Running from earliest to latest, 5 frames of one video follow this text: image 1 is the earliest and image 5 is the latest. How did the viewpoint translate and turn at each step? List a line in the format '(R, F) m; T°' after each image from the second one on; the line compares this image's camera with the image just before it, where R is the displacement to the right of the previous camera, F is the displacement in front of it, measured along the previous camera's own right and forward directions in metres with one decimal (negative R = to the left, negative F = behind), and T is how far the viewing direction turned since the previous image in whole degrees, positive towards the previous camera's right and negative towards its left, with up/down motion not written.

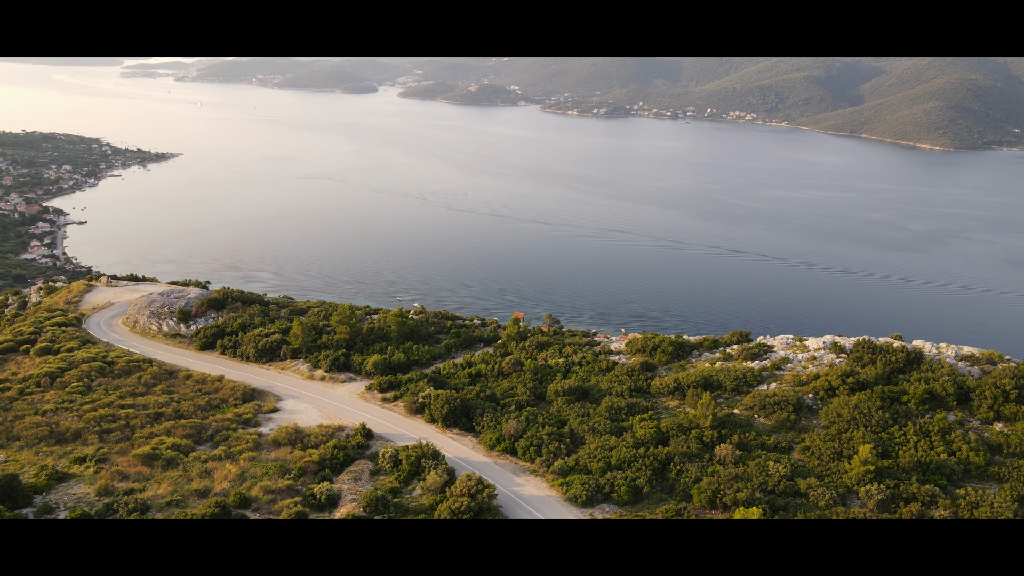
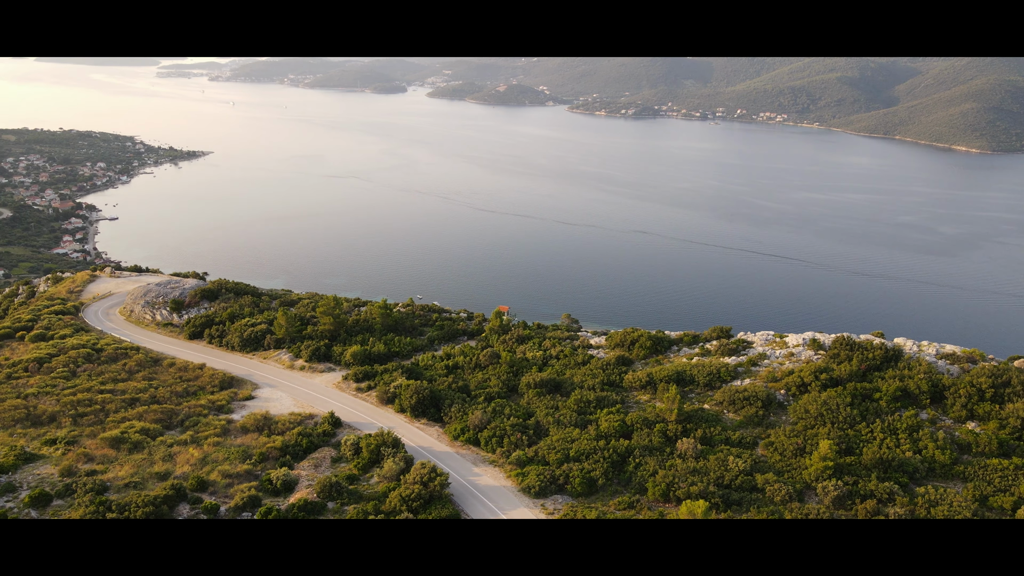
(+1.8, +0.1) m; -2°
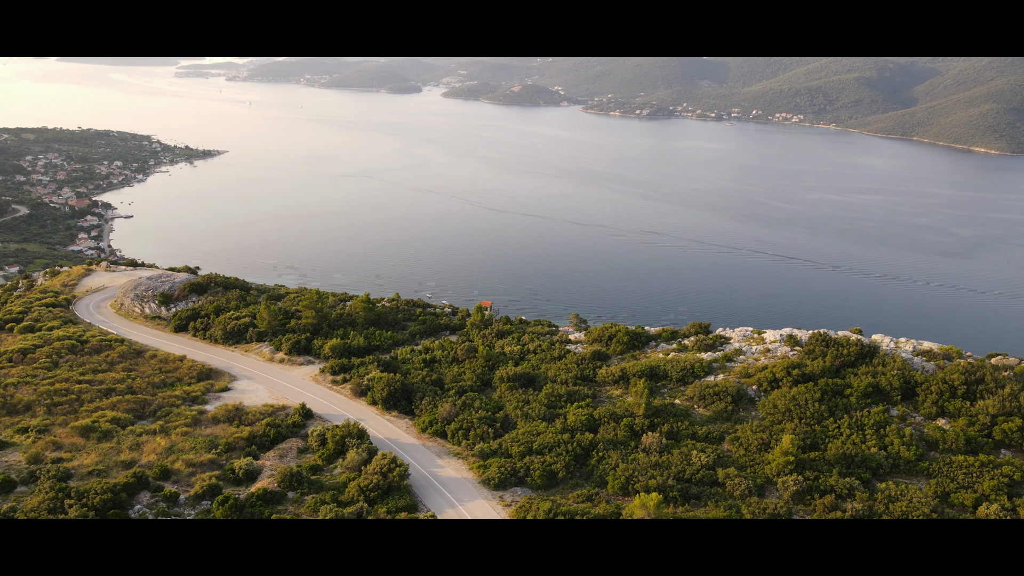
(+1.4, +0.1) m; -1°
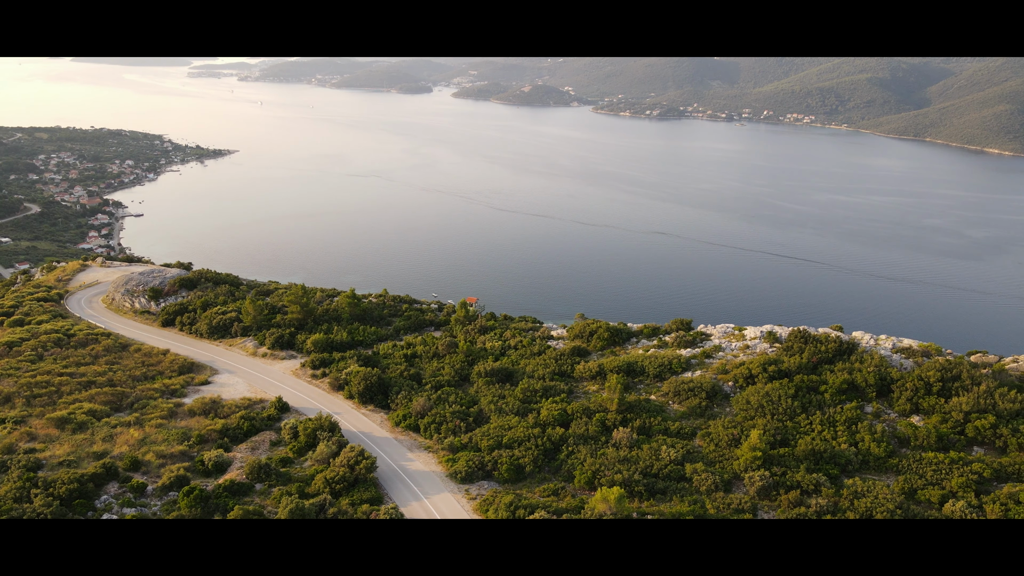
(+1.1, 0.0) m; -1°
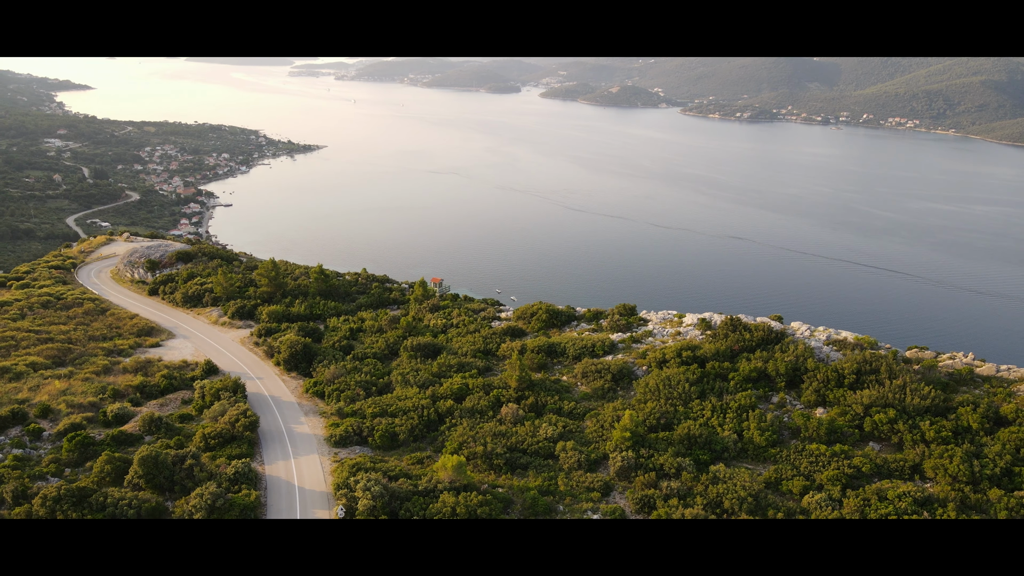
(+5.1, +0.5) m; -6°
